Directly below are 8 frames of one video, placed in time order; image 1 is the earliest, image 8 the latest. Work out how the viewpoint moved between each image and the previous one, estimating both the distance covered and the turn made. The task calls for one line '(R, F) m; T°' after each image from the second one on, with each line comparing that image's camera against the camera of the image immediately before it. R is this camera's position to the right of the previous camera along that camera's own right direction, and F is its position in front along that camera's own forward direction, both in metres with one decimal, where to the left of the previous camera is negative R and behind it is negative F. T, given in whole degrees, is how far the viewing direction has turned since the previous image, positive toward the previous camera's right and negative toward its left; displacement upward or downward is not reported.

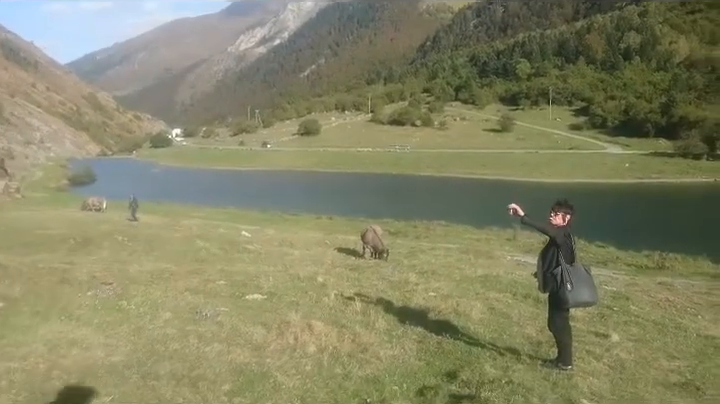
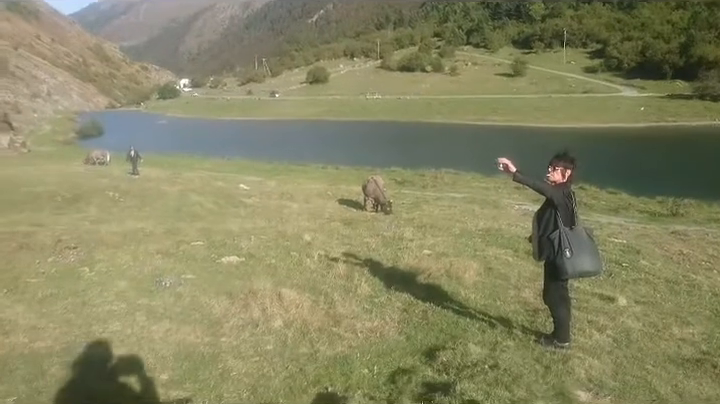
(+0.4, +0.7) m; -1°
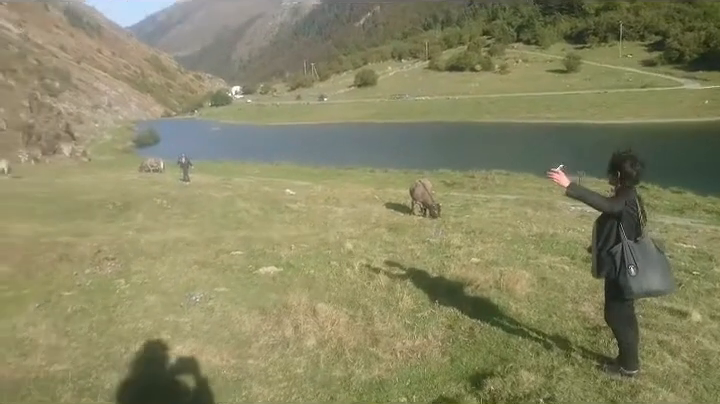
(+0.1, +0.4) m; -5°
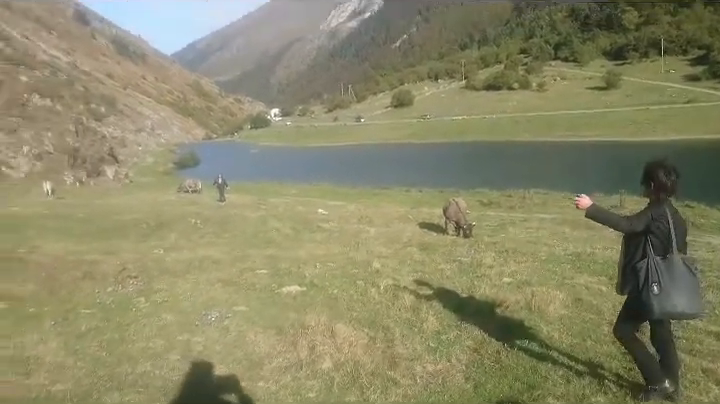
(+0.2, +0.2) m; -4°
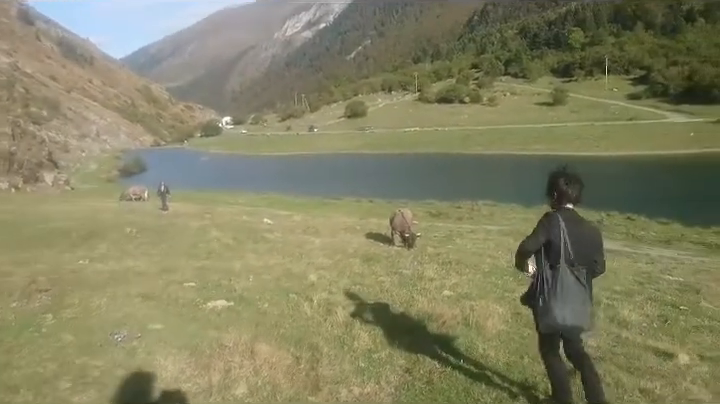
(+0.2, +0.4) m; +5°
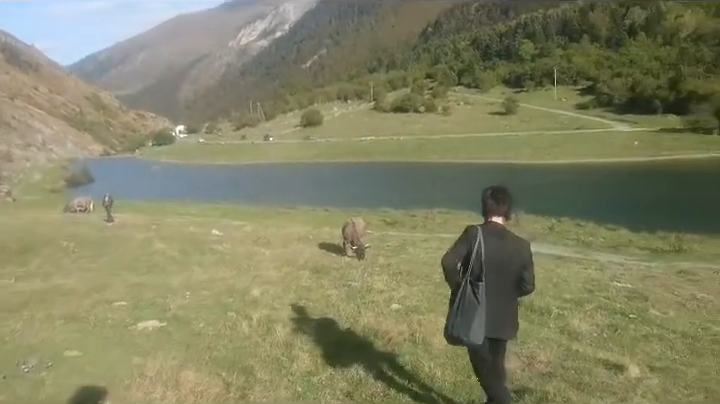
(+0.2, +0.3) m; +4°
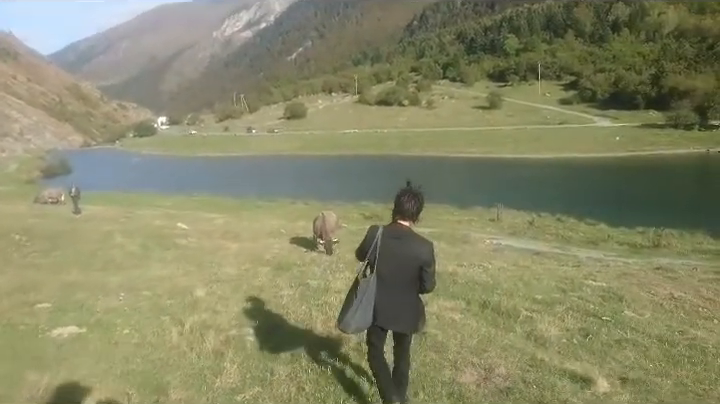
(+0.4, +0.6) m; +2°
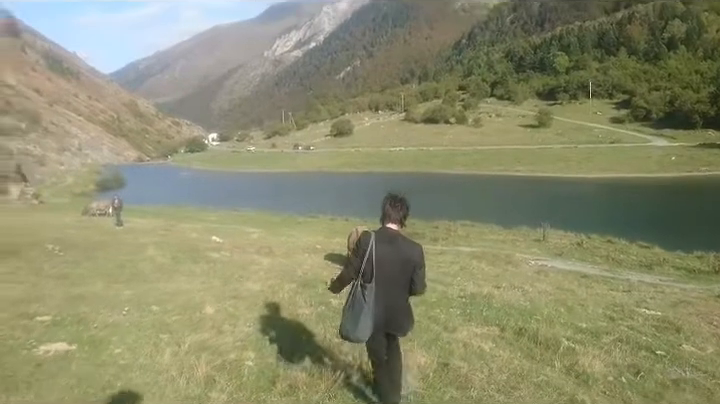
(+0.3, +0.6) m; -4°
